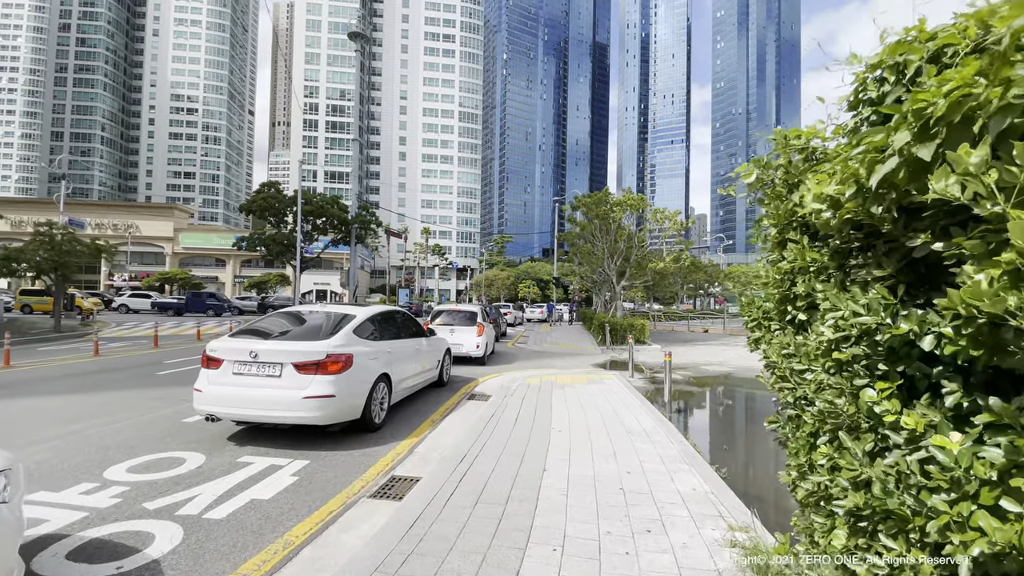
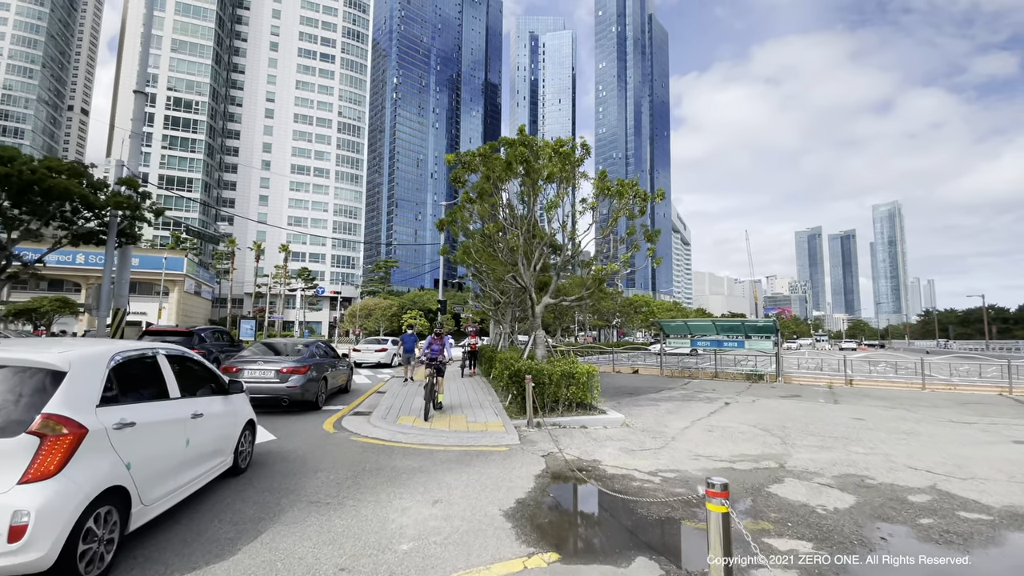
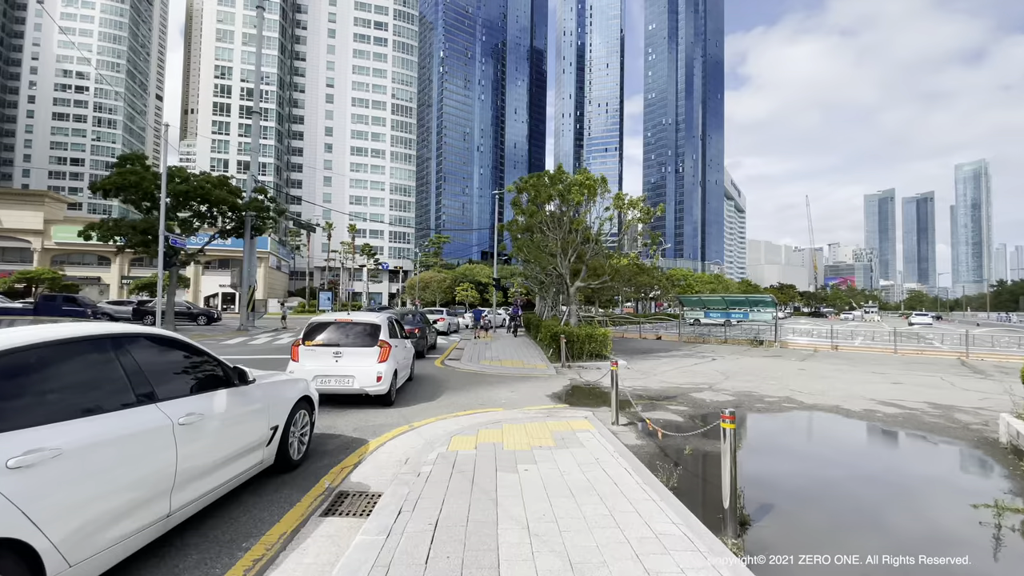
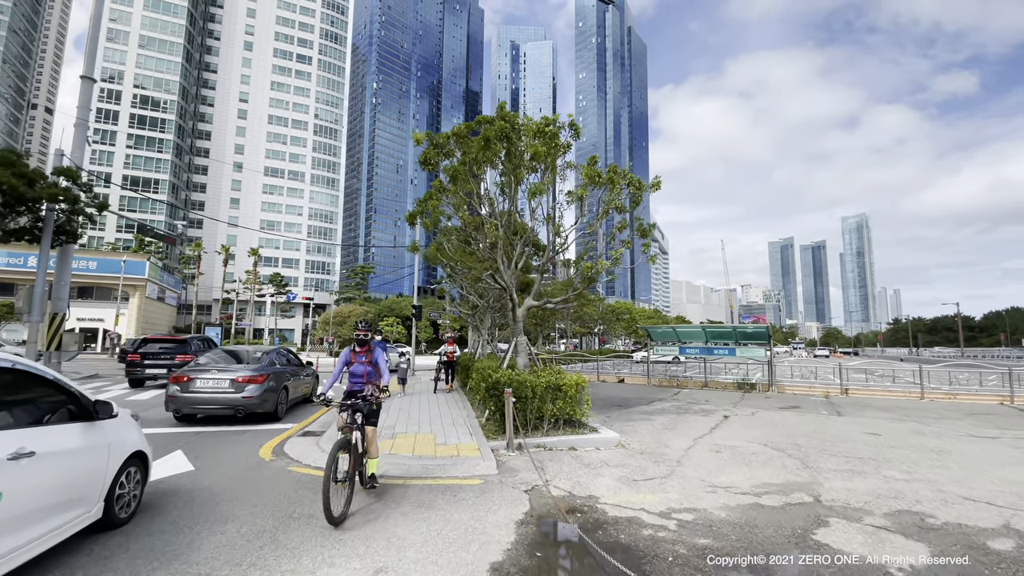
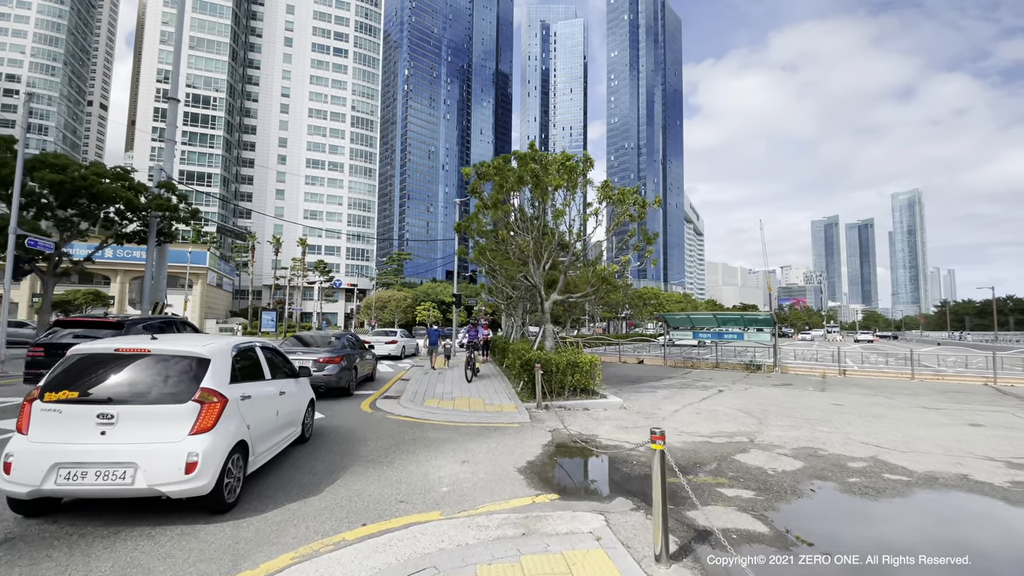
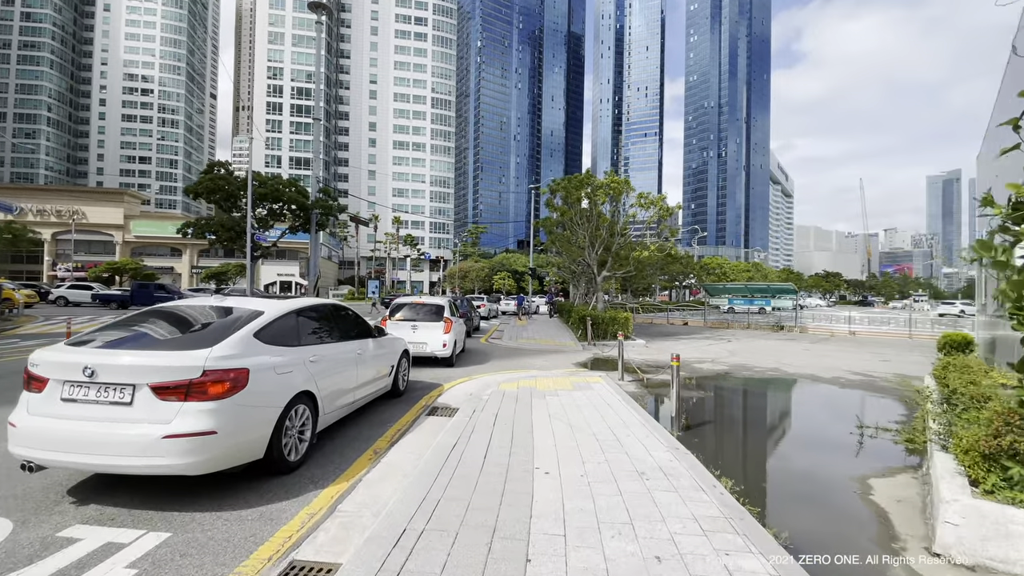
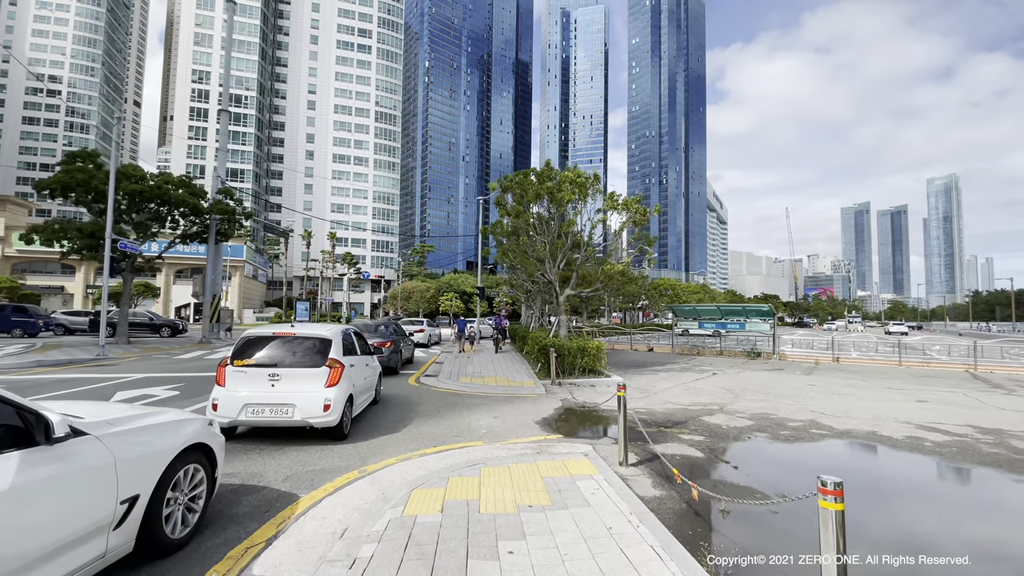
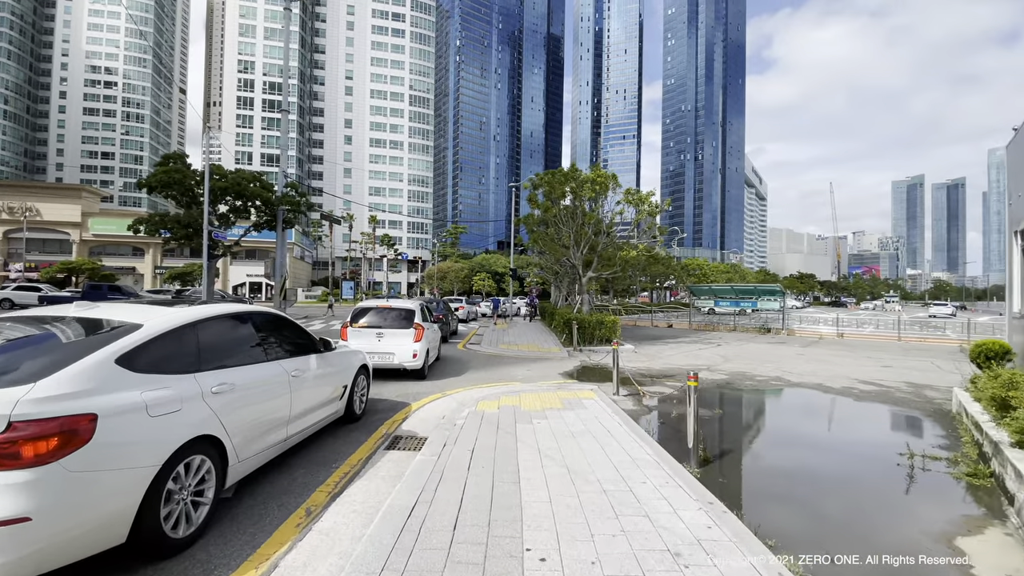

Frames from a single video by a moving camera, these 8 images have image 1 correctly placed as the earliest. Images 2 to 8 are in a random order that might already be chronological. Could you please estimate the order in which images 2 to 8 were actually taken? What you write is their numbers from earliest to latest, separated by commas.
6, 8, 3, 7, 5, 2, 4
